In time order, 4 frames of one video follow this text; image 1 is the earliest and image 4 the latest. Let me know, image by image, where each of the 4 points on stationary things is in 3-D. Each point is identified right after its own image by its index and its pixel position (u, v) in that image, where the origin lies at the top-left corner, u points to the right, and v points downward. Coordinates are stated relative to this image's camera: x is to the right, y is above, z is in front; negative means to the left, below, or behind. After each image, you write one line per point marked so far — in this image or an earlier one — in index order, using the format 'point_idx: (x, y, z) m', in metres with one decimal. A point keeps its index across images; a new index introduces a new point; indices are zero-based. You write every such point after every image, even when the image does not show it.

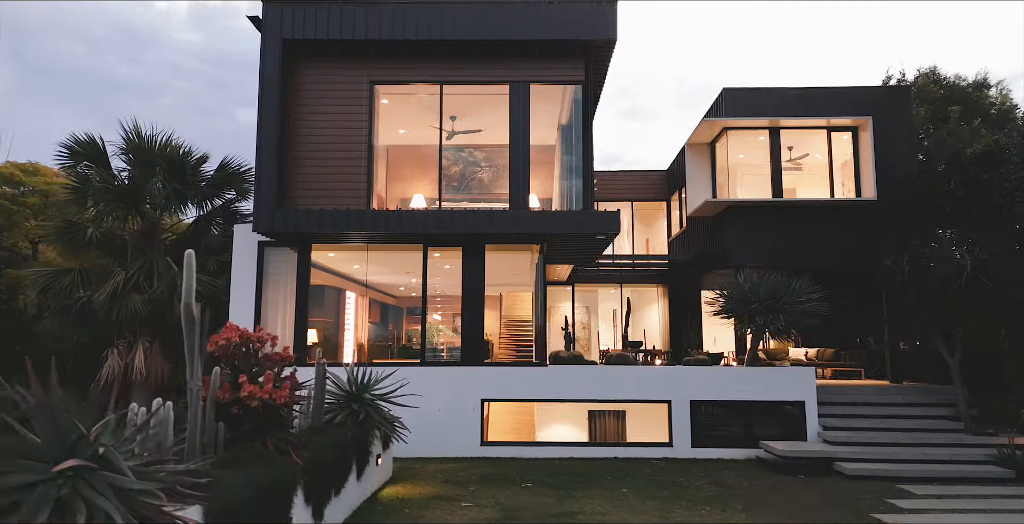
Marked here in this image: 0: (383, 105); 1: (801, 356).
0: (-2.1, +2.7, +11.5) m
1: (+7.3, -2.3, +16.5) m
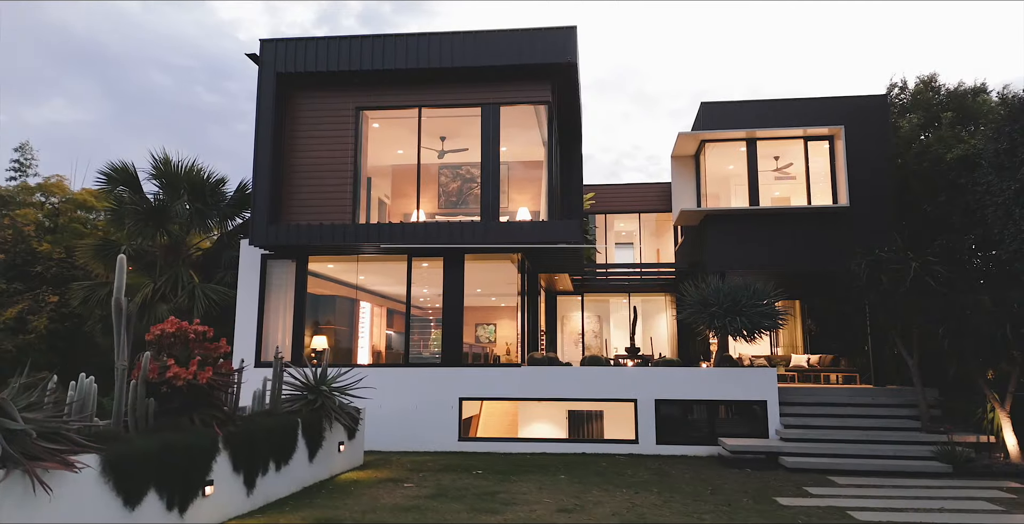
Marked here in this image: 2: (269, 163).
0: (-2.6, +2.6, +12.6) m
1: (+7.3, -2.5, +16.6) m
2: (-4.4, +1.8, +12.1) m
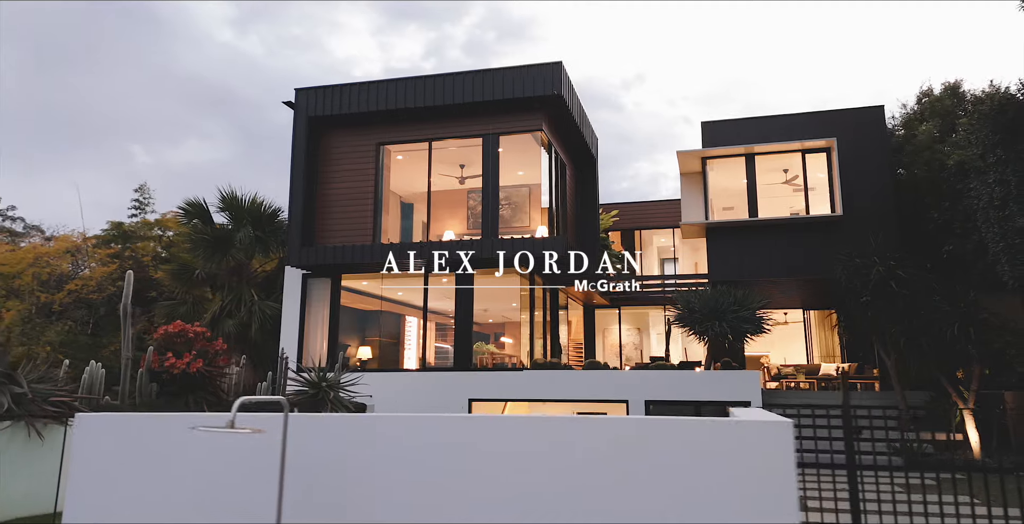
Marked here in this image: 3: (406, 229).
0: (-2.5, +2.2, +14.3) m
1: (+8.0, -2.7, +16.6) m
2: (-4.4, +1.4, +13.9) m
3: (-2.2, +0.7, +13.9) m
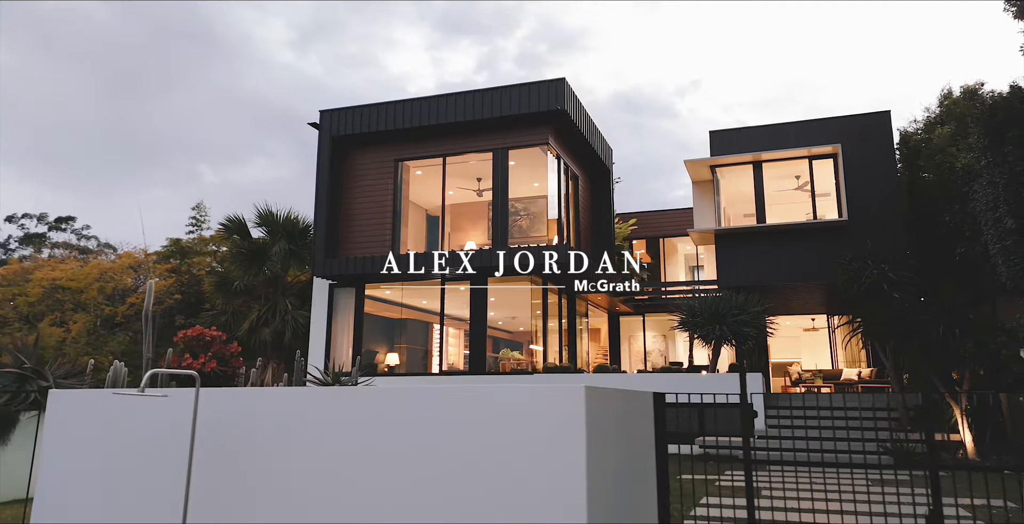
0: (-2.2, +2.0, +15.0) m
1: (+8.5, -2.8, +16.5) m
2: (-4.1, +1.2, +14.9) m
3: (-2.0, +0.5, +14.6) m
